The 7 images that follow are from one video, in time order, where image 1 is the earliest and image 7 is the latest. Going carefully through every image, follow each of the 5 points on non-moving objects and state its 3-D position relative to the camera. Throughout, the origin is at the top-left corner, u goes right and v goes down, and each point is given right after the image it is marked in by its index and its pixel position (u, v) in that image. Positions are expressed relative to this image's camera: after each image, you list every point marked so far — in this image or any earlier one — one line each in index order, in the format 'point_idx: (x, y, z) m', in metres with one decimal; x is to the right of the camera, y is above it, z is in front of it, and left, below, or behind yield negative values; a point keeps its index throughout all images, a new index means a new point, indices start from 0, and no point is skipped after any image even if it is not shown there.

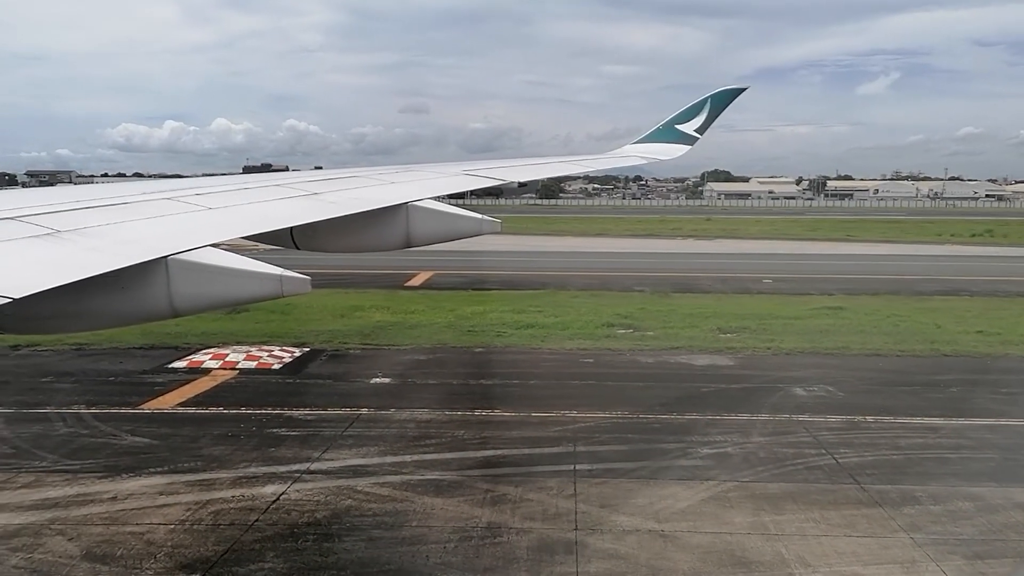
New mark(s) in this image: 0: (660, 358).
0: (+2.5, -1.1, +14.8) m
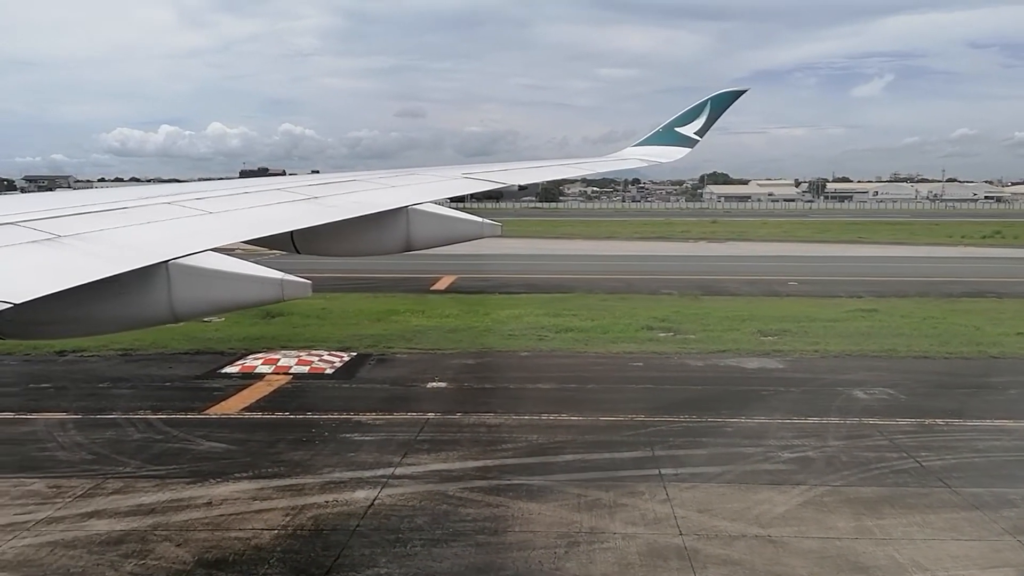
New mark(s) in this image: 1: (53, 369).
0: (+3.3, -1.2, +14.8) m
1: (-7.1, -1.3, +14.0) m
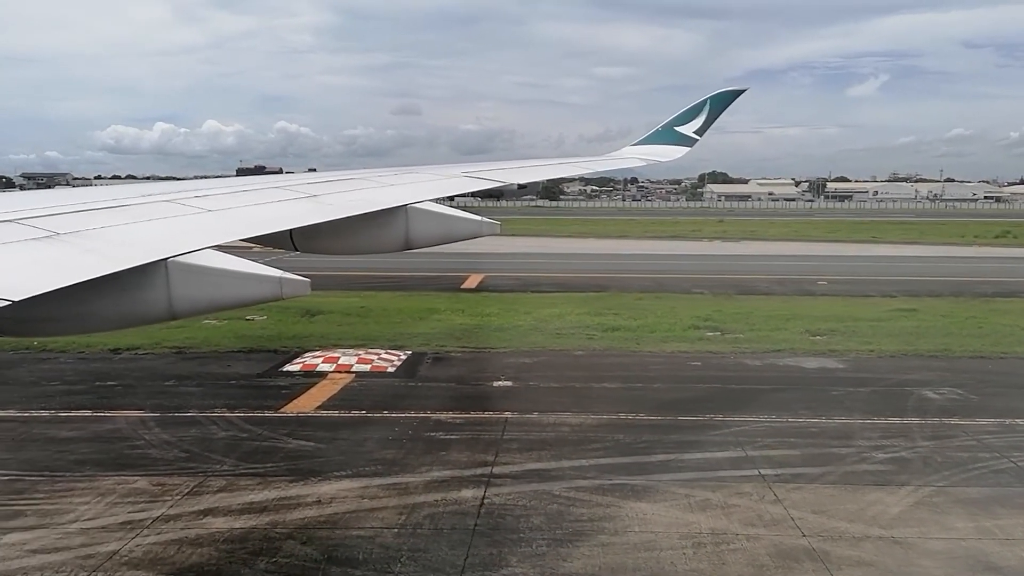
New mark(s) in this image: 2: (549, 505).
0: (+4.2, -1.2, +14.7) m
1: (-6.2, -1.2, +14.0) m
2: (+0.3, -1.7, +6.9) m
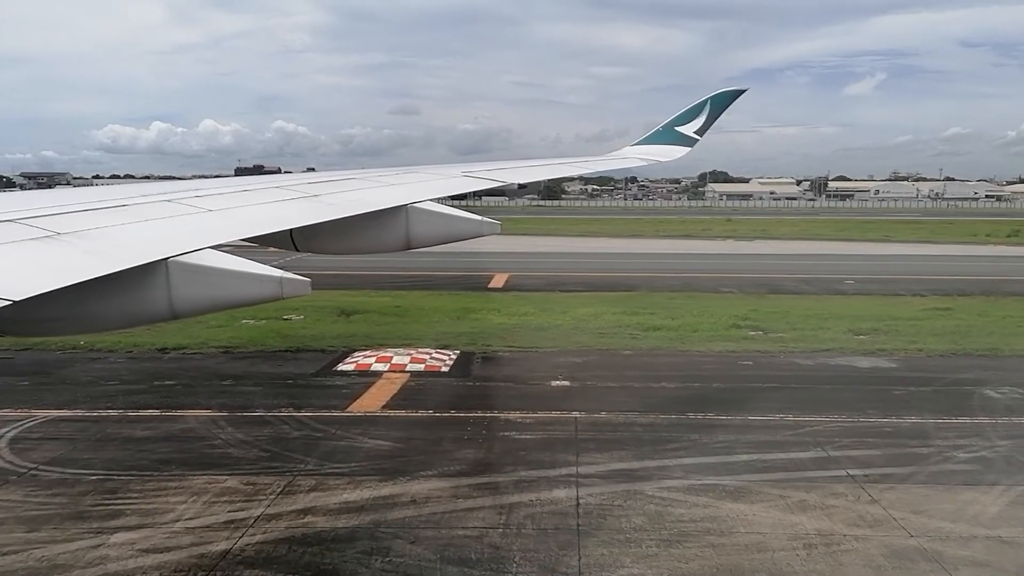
0: (+5.0, -1.2, +14.7) m
1: (-5.4, -1.2, +14.0) m
2: (+1.0, -1.7, +6.9) m
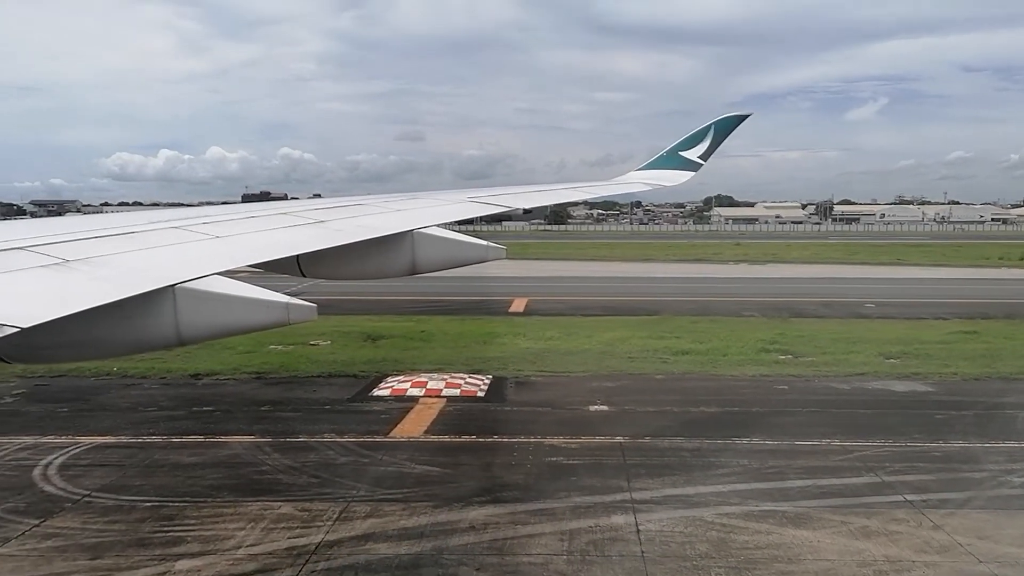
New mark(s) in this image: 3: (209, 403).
0: (+5.5, -1.5, +14.6) m
1: (-4.8, -1.6, +14.1) m
2: (+1.5, -1.8, +6.8) m
3: (-4.4, -1.7, +13.1) m
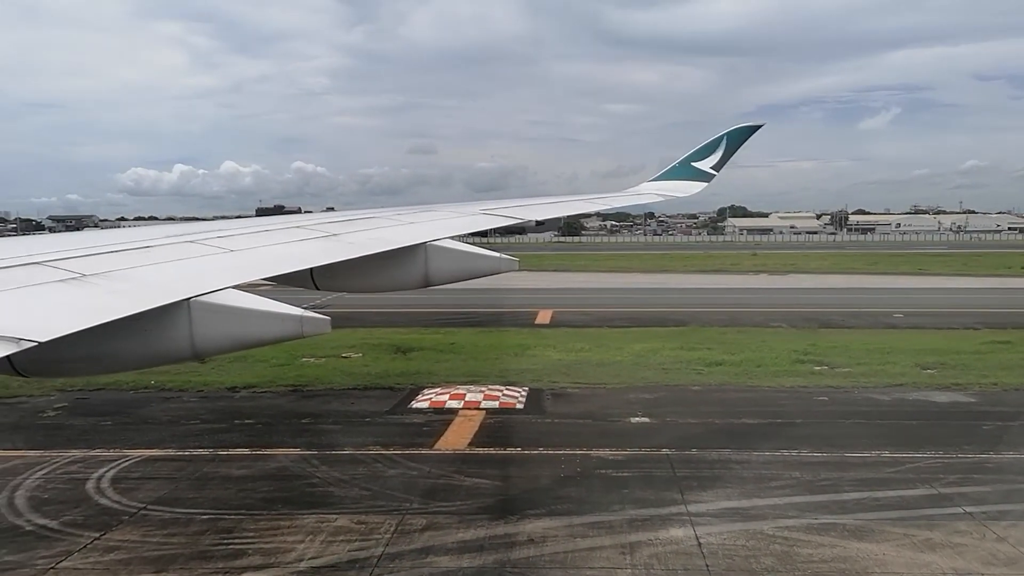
0: (+6.1, -1.7, +14.4) m
1: (-4.2, -1.8, +14.1) m
2: (+1.9, -1.9, +6.8) m
3: (-3.8, -1.8, +13.1) m
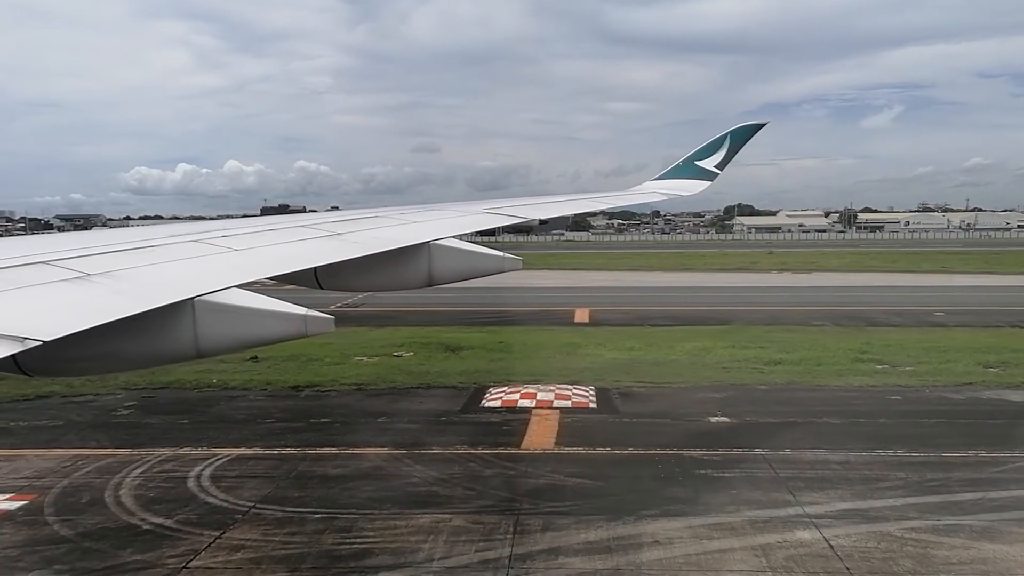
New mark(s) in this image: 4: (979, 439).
0: (+7.2, -1.7, +14.3) m
1: (-3.2, -1.8, +14.1) m
2: (+2.9, -1.9, +6.7) m
3: (-2.7, -1.8, +13.1) m
4: (+5.5, -1.8, +10.7) m
